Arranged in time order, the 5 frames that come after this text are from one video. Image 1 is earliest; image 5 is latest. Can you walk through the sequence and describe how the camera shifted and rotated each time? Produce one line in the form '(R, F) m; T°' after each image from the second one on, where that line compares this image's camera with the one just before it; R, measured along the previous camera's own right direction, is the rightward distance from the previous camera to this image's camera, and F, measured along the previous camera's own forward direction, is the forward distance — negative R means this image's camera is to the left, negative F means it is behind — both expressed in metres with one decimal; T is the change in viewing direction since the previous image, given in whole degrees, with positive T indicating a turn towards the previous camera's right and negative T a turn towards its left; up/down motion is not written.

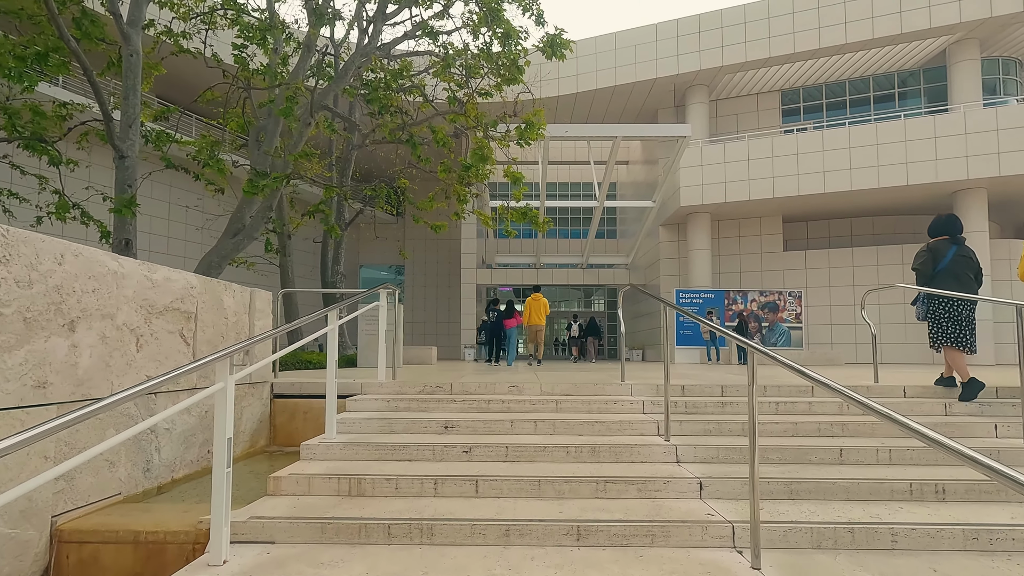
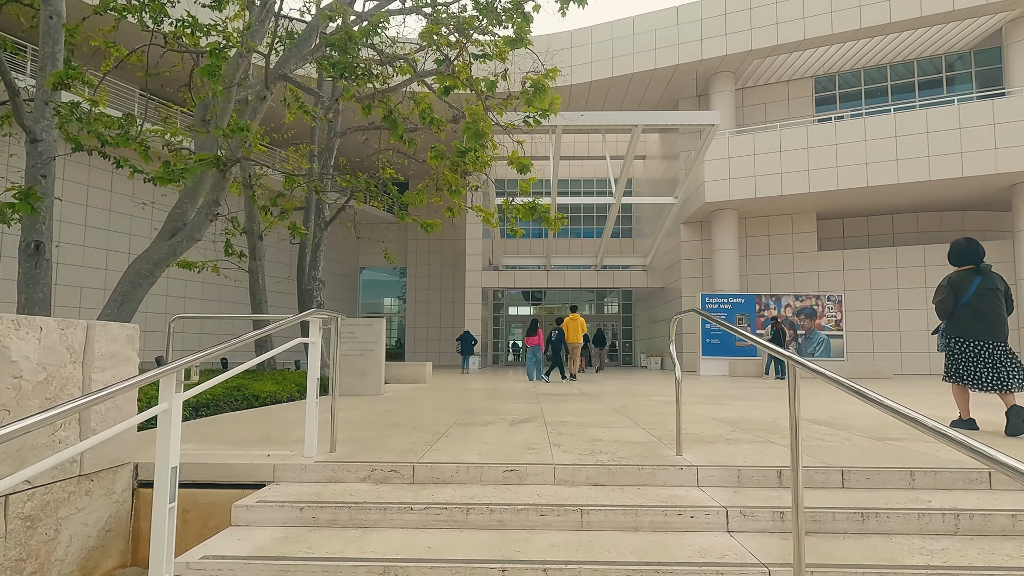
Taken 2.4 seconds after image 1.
(+0.1, +2.1) m; -1°
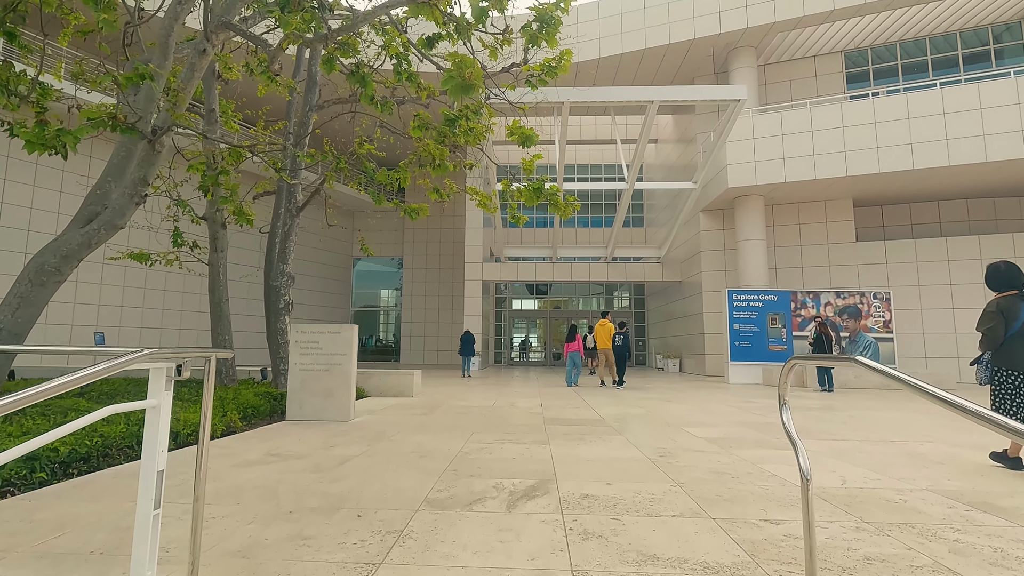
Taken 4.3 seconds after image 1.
(0.0, +1.9) m; 0°
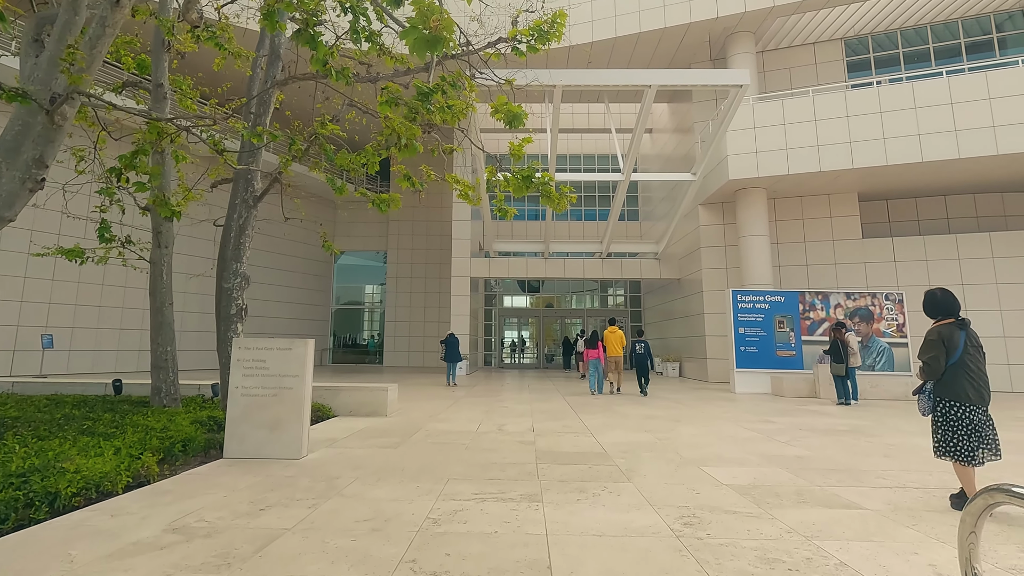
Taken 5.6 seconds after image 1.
(+0.1, +1.2) m; +1°
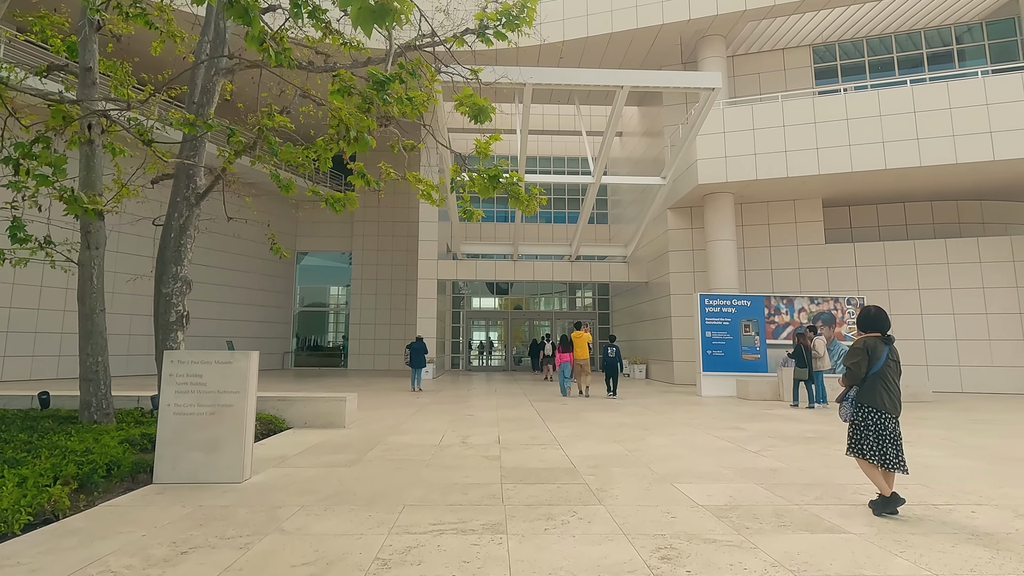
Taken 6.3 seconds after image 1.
(+0.1, +0.4) m; +3°
